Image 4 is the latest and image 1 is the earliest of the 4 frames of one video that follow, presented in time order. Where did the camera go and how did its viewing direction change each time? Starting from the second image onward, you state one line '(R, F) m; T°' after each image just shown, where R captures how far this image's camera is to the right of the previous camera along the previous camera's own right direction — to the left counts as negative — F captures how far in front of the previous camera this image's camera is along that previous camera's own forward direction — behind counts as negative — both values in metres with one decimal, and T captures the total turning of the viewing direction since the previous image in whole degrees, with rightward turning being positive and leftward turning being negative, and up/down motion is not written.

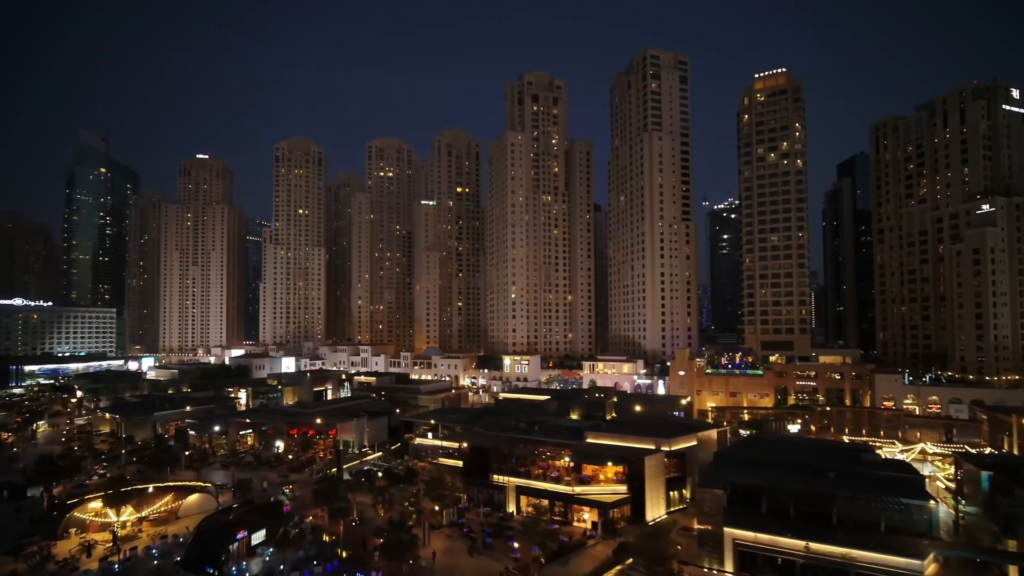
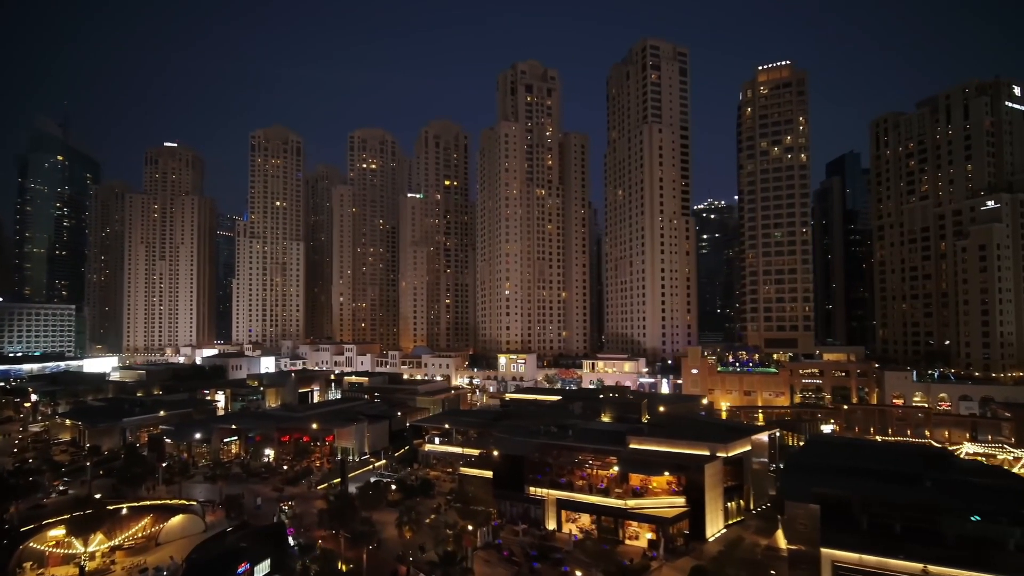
(-3.1, +3.2) m; +3°
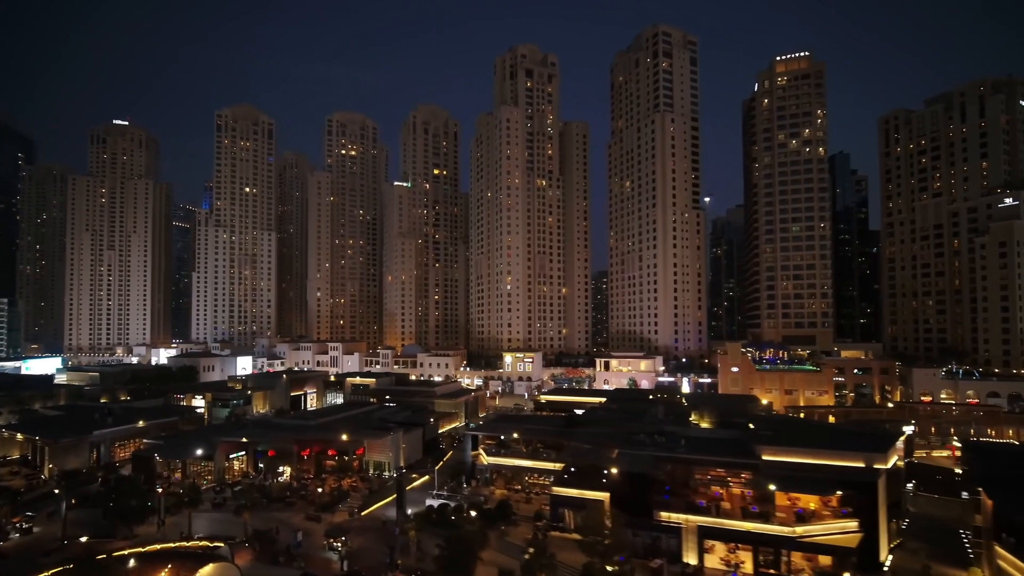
(-6.6, +4.9) m; +5°
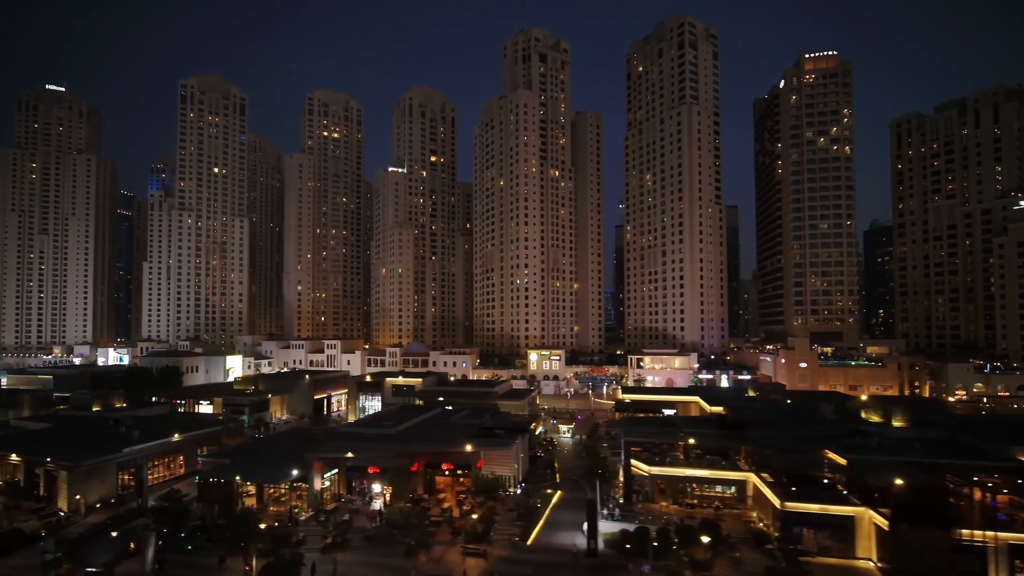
(-11.0, +5.1) m; +8°
